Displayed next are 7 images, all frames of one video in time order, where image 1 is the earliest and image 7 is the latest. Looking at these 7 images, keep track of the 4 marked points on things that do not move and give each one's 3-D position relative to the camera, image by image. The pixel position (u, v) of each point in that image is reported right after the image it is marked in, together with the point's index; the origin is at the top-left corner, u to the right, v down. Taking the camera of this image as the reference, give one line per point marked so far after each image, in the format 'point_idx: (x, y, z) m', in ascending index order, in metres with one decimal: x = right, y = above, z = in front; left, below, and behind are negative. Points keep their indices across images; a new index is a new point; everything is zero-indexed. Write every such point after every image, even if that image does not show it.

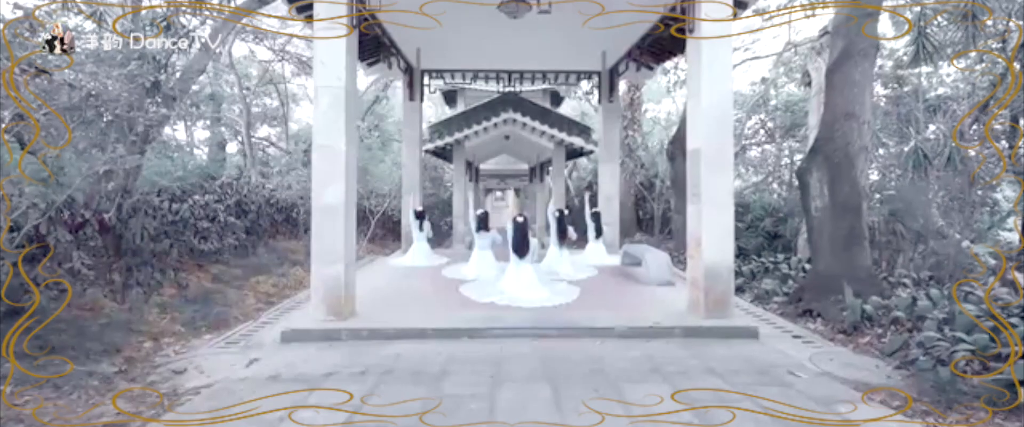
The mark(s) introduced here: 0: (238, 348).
0: (-3.2, -1.6, +5.0) m
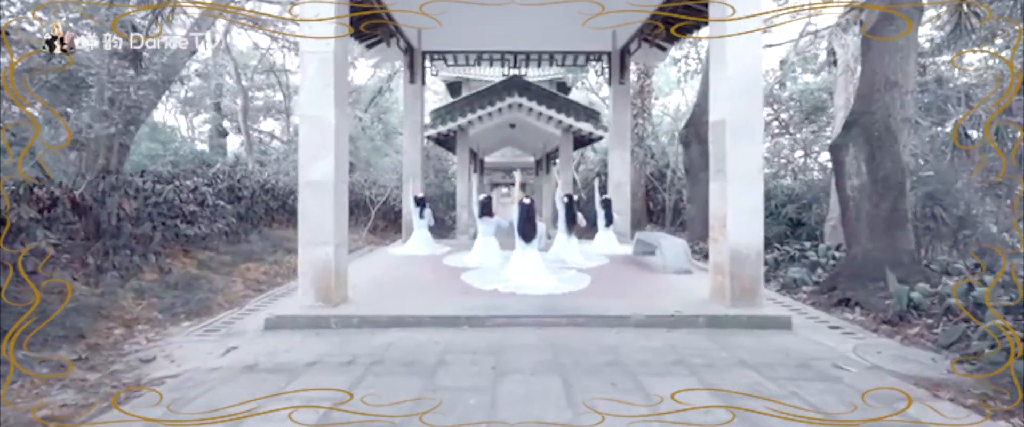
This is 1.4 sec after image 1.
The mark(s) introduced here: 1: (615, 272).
0: (-3.1, -1.3, +4.5) m
1: (+1.7, -1.0, +7.1) m
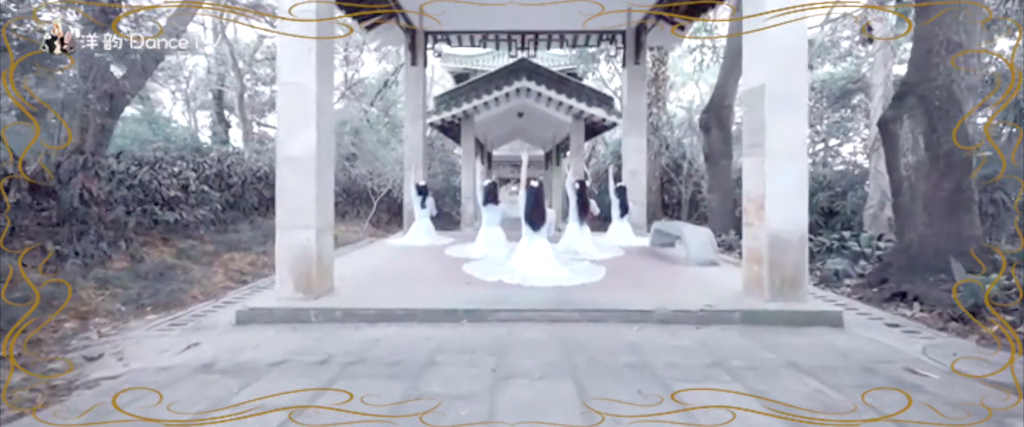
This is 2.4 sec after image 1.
0: (-3.1, -1.1, +4.0) m
1: (+1.8, -0.8, +6.5) m
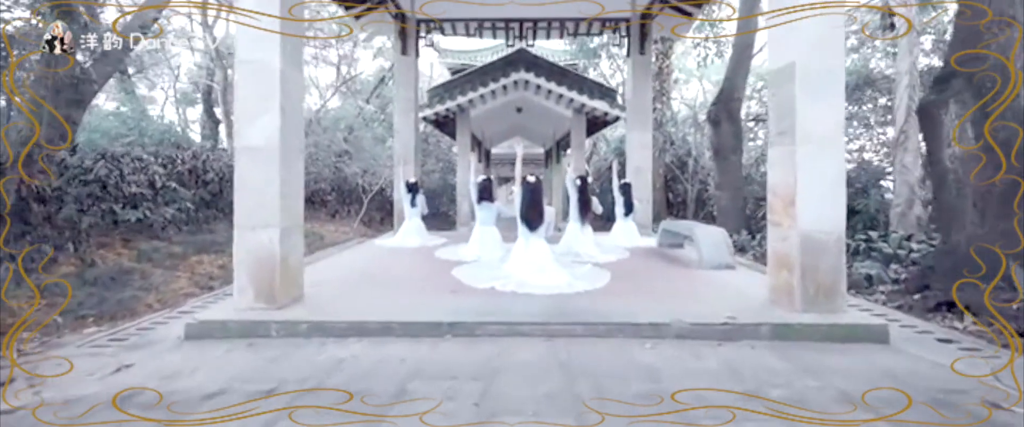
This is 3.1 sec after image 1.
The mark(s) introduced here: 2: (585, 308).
0: (-3.2, -1.1, +3.4) m
1: (+1.8, -0.7, +5.9) m
2: (+0.7, -0.9, +4.0) m
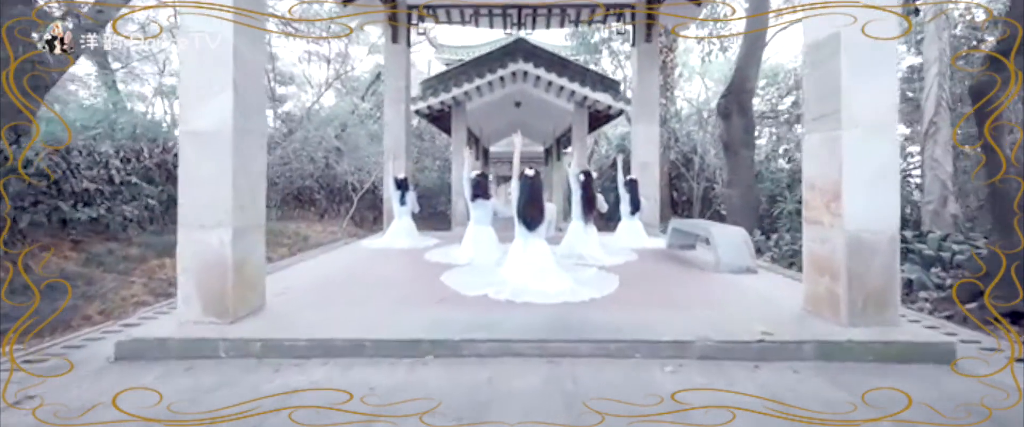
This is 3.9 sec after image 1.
0: (-3.2, -1.1, +2.9) m
1: (+1.7, -0.7, +5.3) m
2: (+0.6, -0.9, +3.4) m
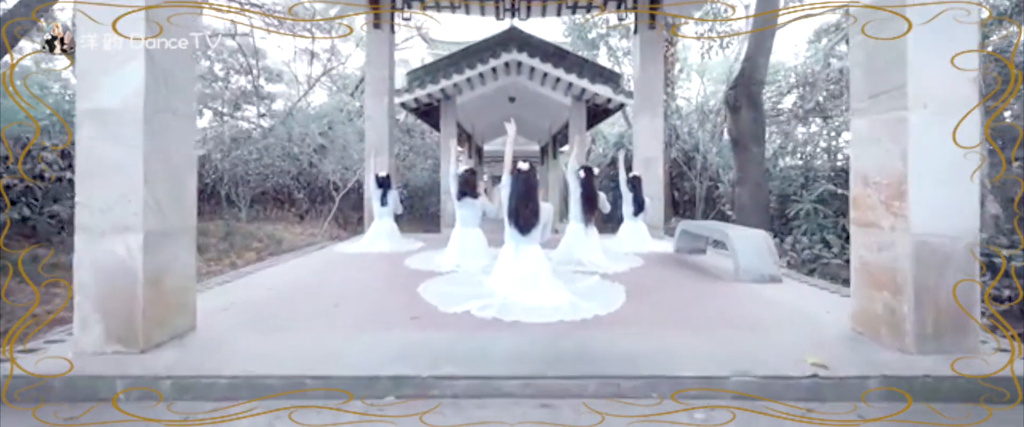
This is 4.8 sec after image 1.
0: (-3.3, -1.1, +2.2) m
1: (+1.6, -0.7, +4.7) m
2: (+0.5, -0.9, +2.7) m
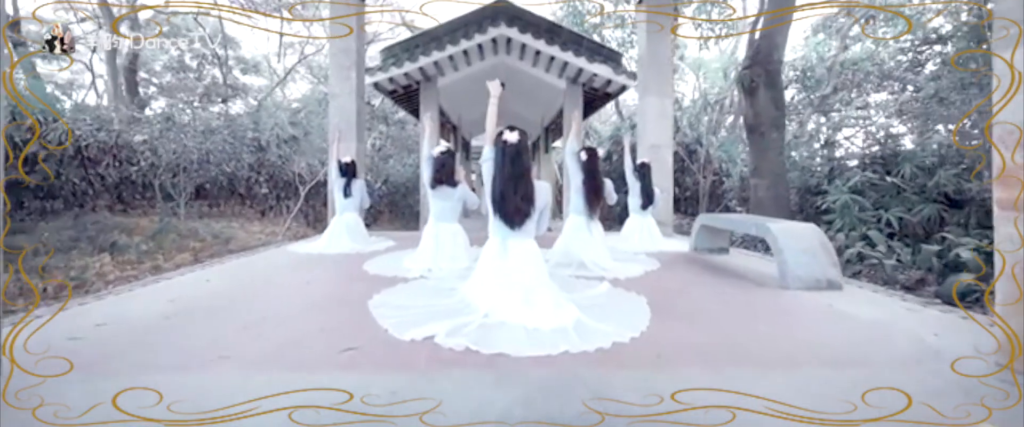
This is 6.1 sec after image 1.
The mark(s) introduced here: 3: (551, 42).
0: (-3.4, -1.0, +1.1) m
1: (+1.5, -0.6, +3.7) m
2: (+0.5, -0.8, +1.7) m
3: (+0.7, +3.2, +7.9) m
